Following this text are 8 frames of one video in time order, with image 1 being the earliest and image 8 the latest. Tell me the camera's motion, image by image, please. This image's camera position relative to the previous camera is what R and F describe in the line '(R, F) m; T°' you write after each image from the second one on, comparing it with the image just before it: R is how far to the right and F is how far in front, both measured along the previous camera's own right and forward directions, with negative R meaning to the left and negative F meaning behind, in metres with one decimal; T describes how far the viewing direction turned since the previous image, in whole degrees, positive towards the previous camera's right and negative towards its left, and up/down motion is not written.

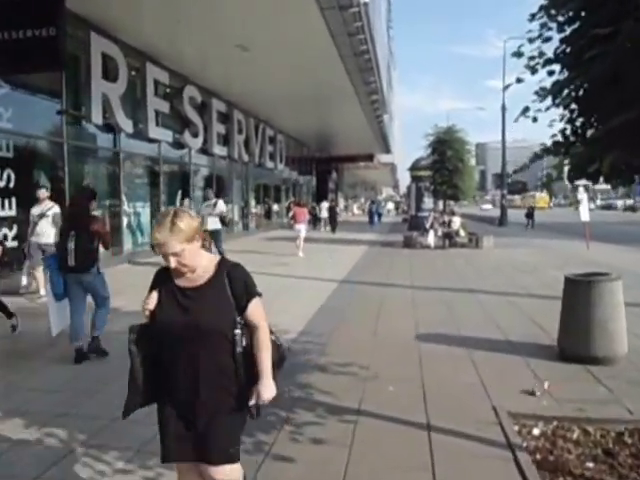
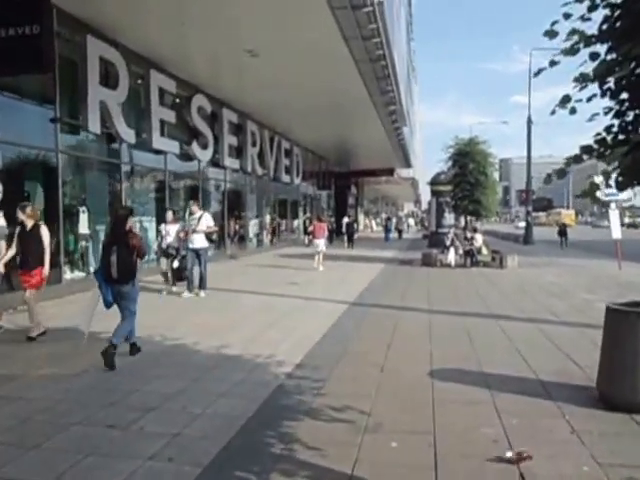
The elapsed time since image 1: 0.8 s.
(+0.2, +1.0) m; -2°
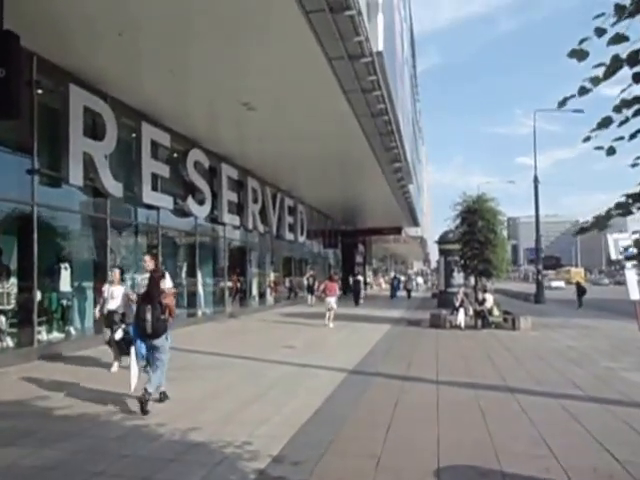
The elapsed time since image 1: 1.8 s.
(+0.3, +1.1) m; -1°
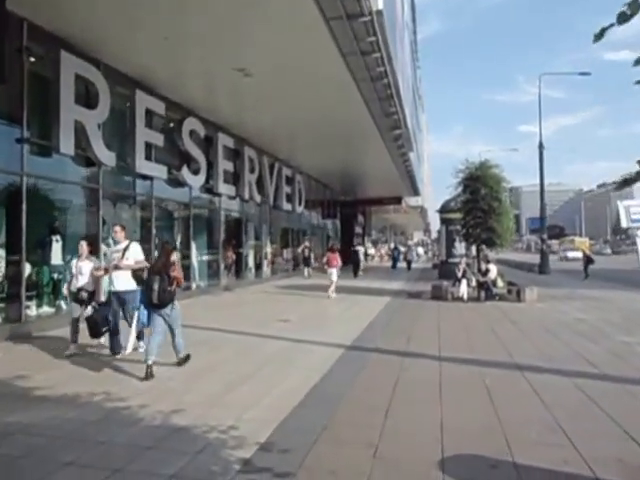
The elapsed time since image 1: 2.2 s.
(+0.1, +0.6) m; 0°
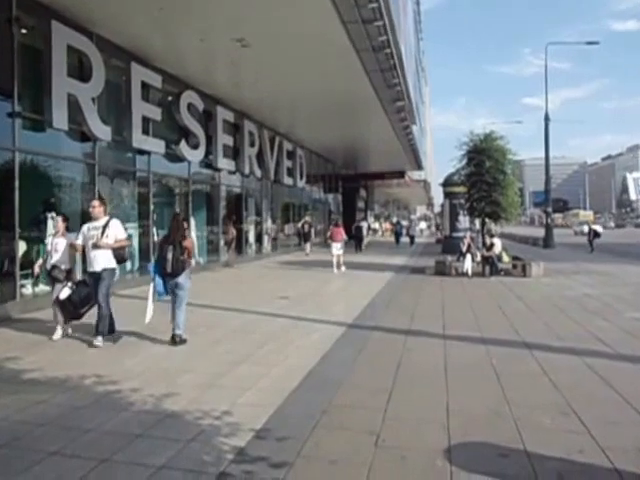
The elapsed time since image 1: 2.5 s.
(0.0, +0.4) m; 0°
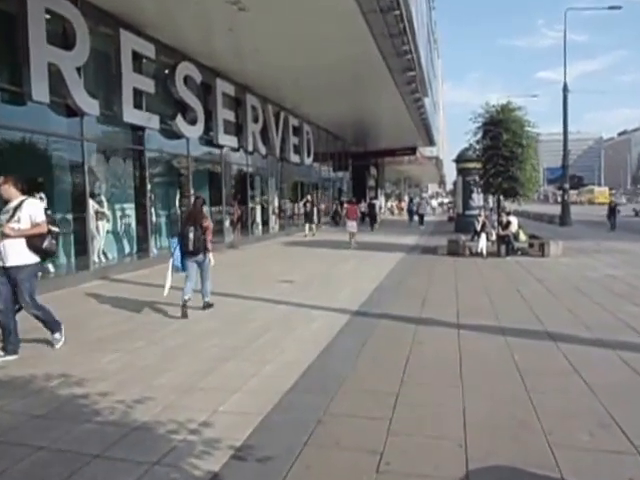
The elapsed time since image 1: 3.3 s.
(+0.2, +0.9) m; -1°
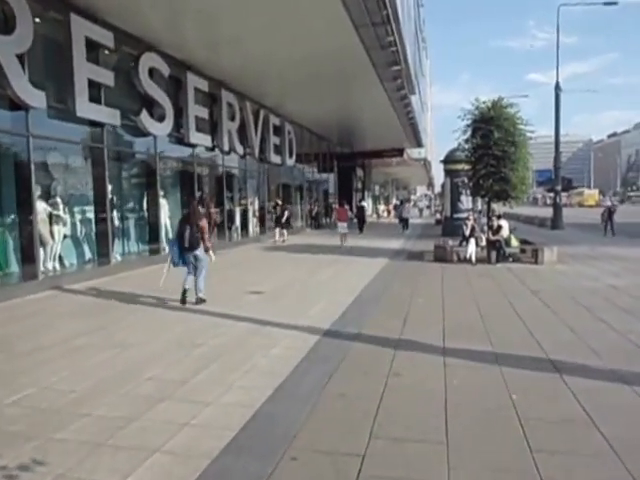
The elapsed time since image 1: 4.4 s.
(+0.3, +1.3) m; +1°
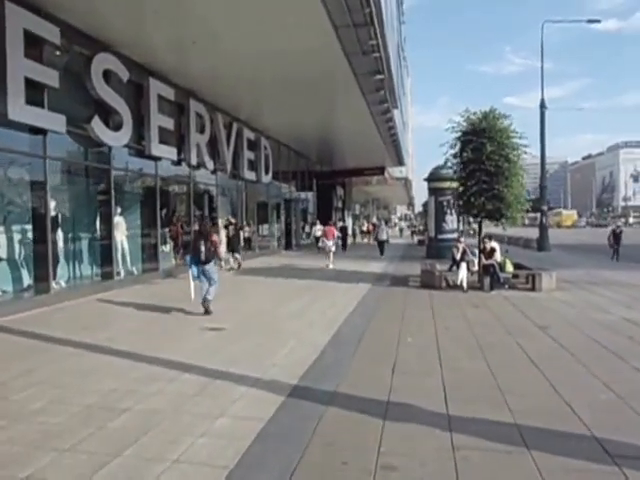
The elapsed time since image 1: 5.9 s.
(+0.1, +1.7) m; +2°
